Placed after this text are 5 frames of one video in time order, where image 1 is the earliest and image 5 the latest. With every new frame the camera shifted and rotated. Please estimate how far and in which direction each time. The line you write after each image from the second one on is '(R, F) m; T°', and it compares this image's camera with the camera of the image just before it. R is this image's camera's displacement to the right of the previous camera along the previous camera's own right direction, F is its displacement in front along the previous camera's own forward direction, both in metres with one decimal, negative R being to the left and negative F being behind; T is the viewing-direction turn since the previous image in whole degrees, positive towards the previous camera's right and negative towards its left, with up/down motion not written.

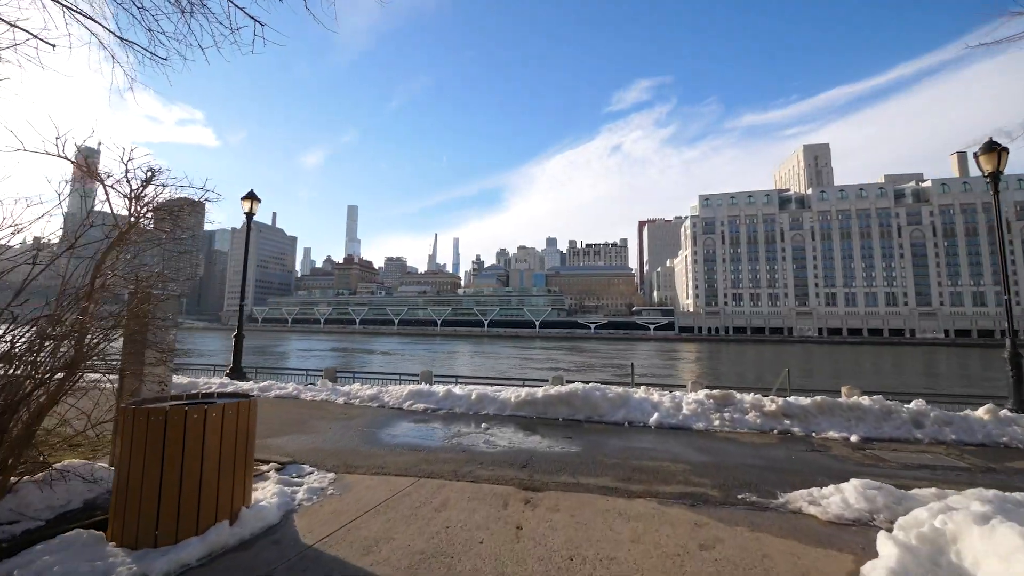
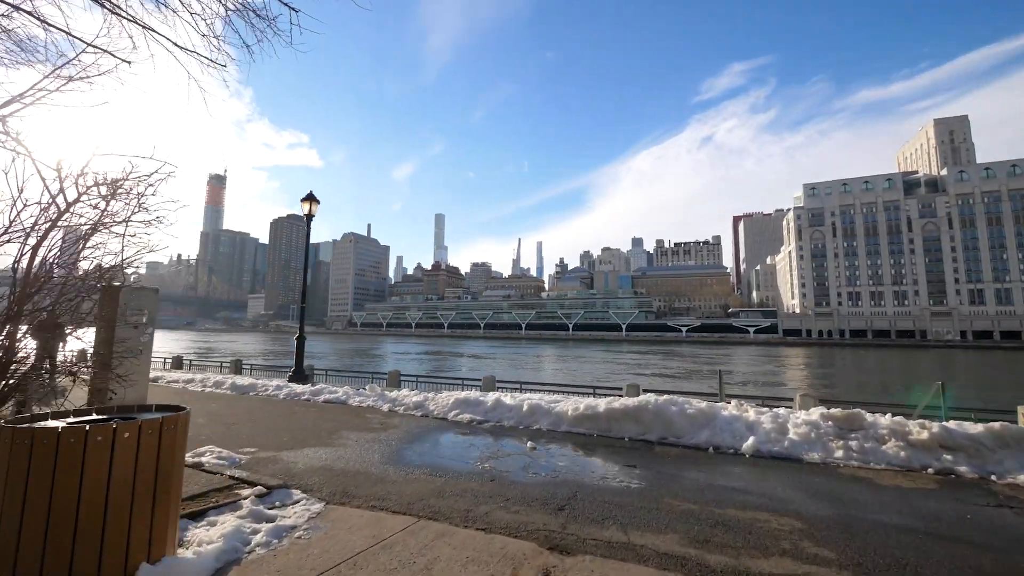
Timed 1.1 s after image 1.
(+0.5, +1.4) m; -10°
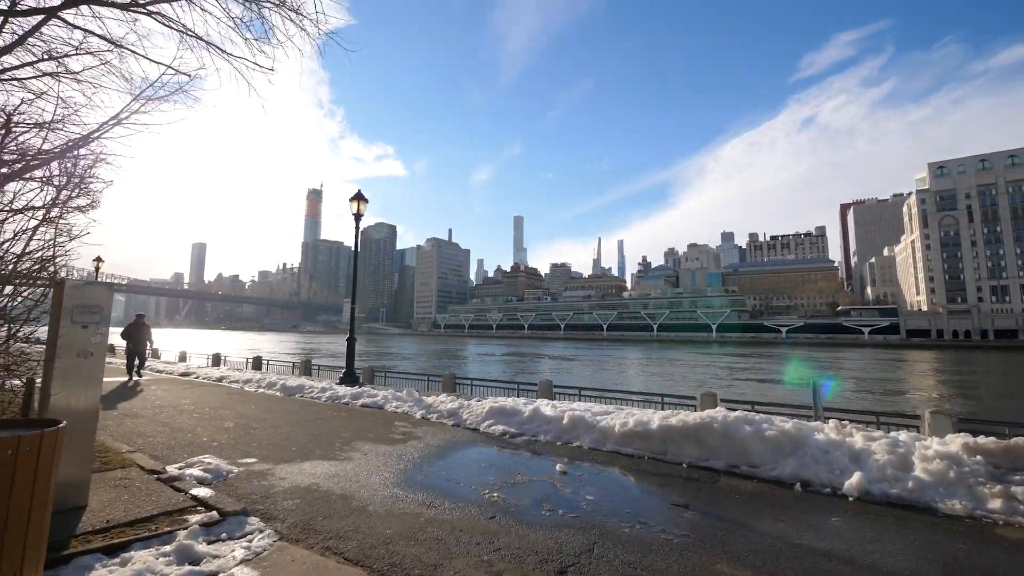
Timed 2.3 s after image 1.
(+0.7, +1.2) m; -10°
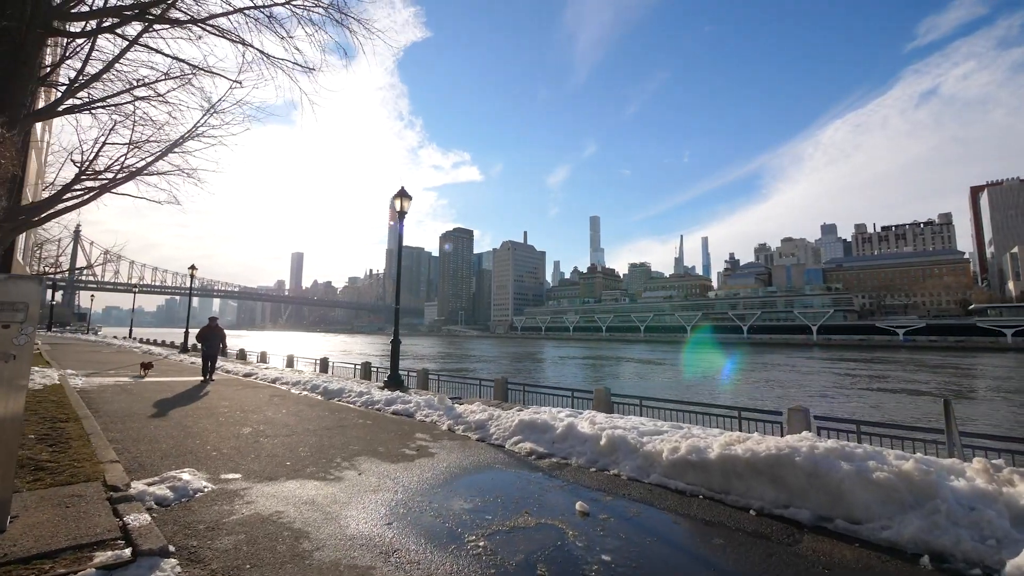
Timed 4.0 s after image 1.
(+0.7, +1.2) m; -9°
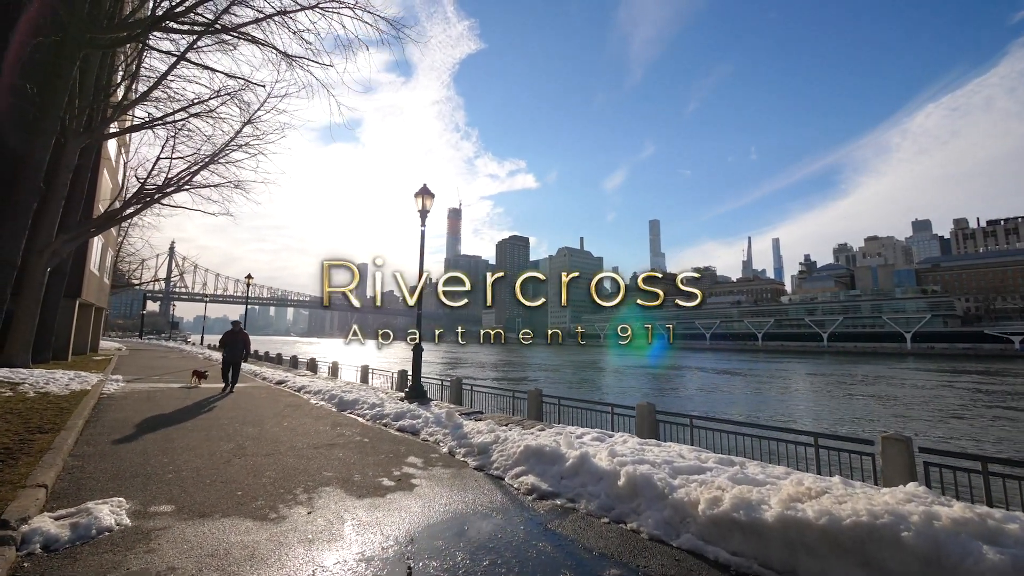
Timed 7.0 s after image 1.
(+0.7, +1.2) m; -7°
